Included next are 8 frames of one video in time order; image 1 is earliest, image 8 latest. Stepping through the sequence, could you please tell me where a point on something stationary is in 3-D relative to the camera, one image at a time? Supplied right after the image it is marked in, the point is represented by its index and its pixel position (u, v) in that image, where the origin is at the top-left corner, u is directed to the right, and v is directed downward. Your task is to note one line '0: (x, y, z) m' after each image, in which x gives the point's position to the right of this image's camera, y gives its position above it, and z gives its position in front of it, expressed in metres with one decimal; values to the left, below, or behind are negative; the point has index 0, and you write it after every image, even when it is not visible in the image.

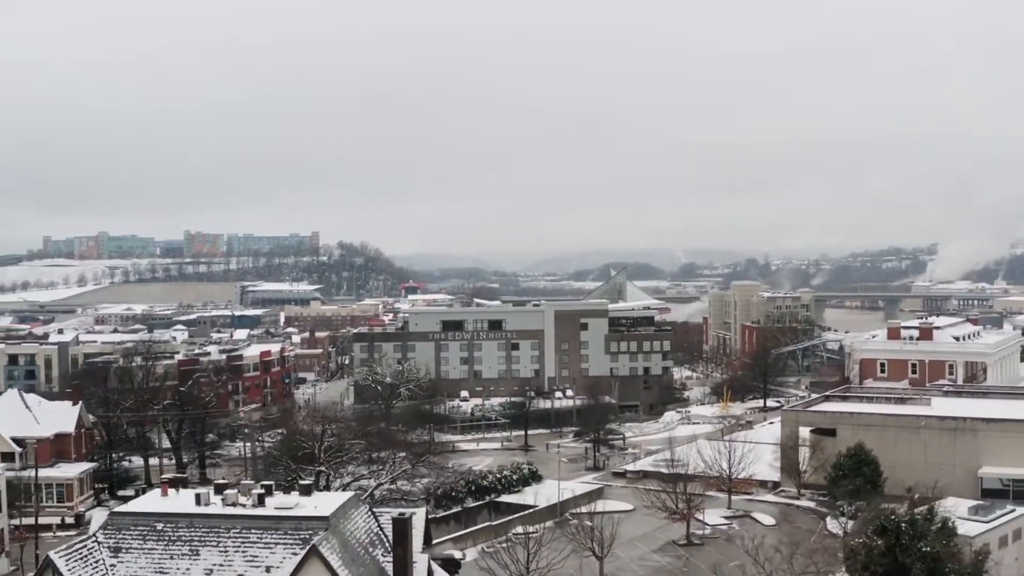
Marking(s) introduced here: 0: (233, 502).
0: (-2.9, -2.2, +10.4) m
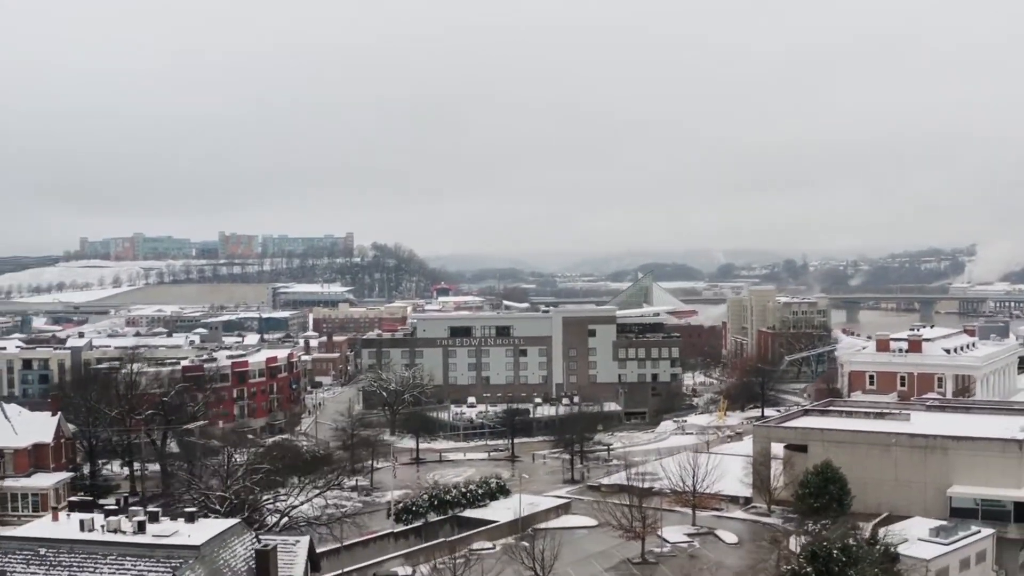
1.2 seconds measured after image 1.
0: (-4.1, -2.5, +10.5) m
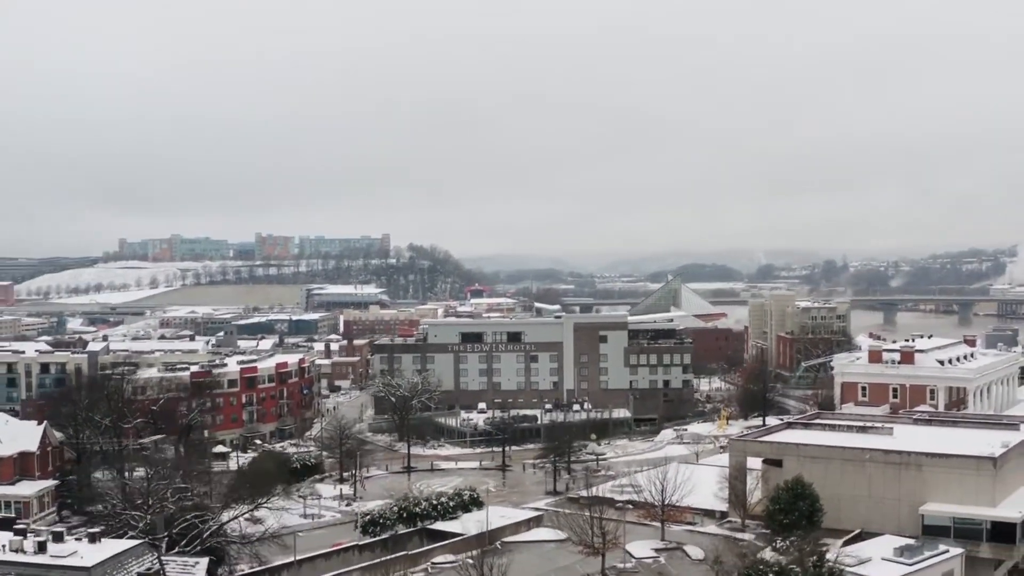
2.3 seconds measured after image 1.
0: (-5.3, -2.8, +10.8) m
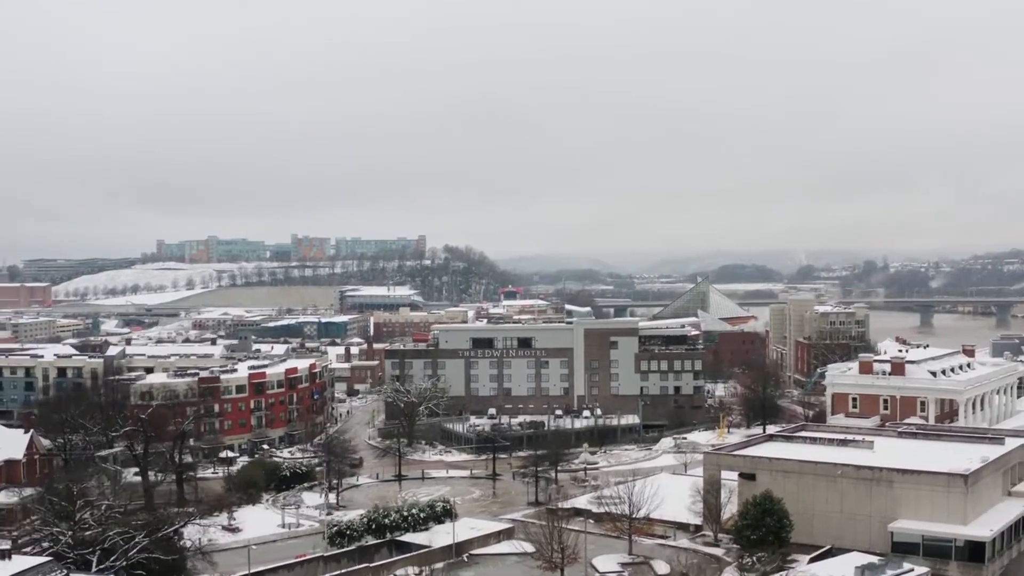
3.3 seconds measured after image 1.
0: (-6.4, -3.1, +11.0) m
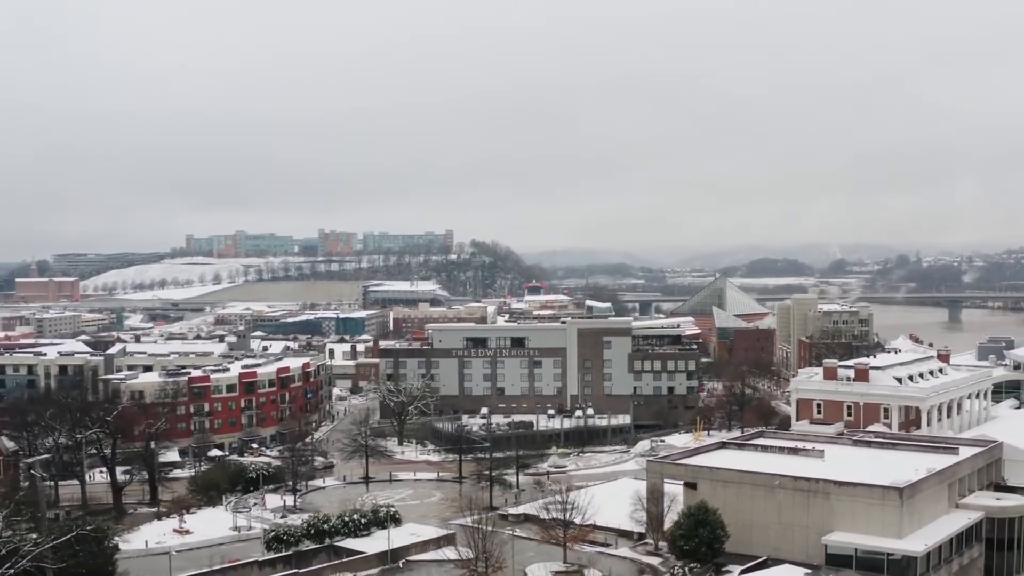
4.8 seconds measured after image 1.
0: (-8.2, -3.3, +11.3) m
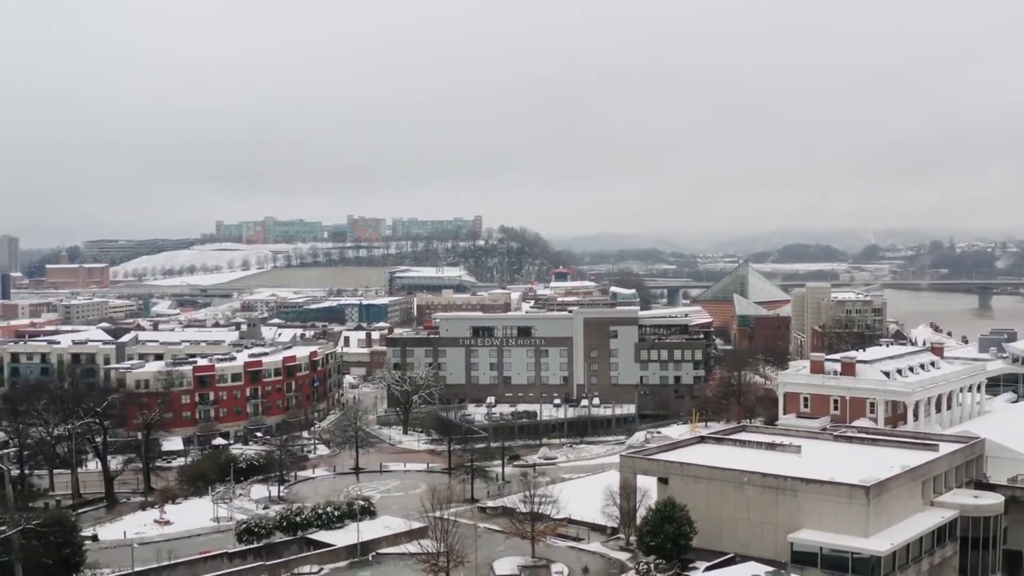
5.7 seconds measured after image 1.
0: (-9.2, -3.4, +11.6) m
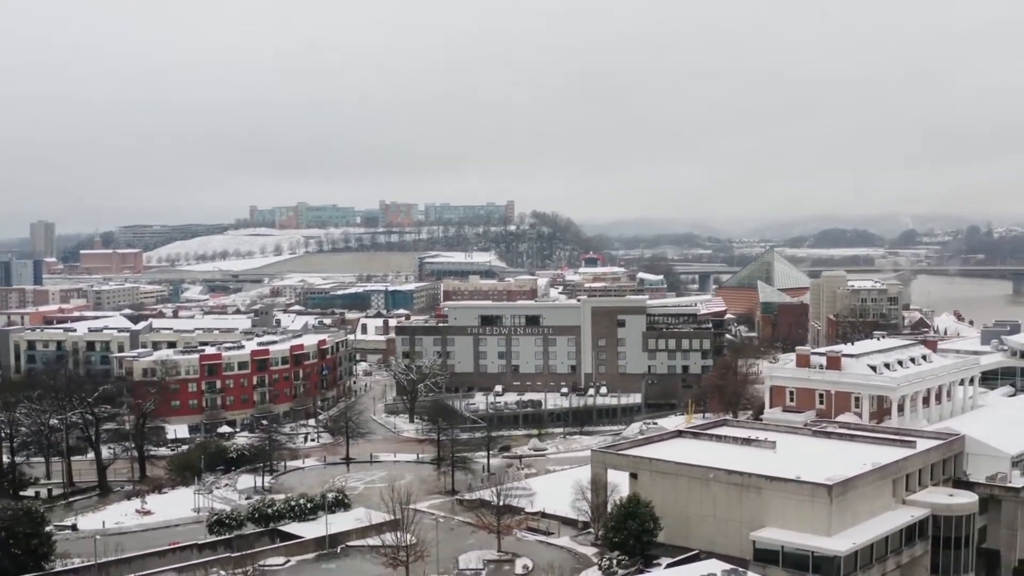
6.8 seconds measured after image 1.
0: (-10.3, -3.4, +12.0) m
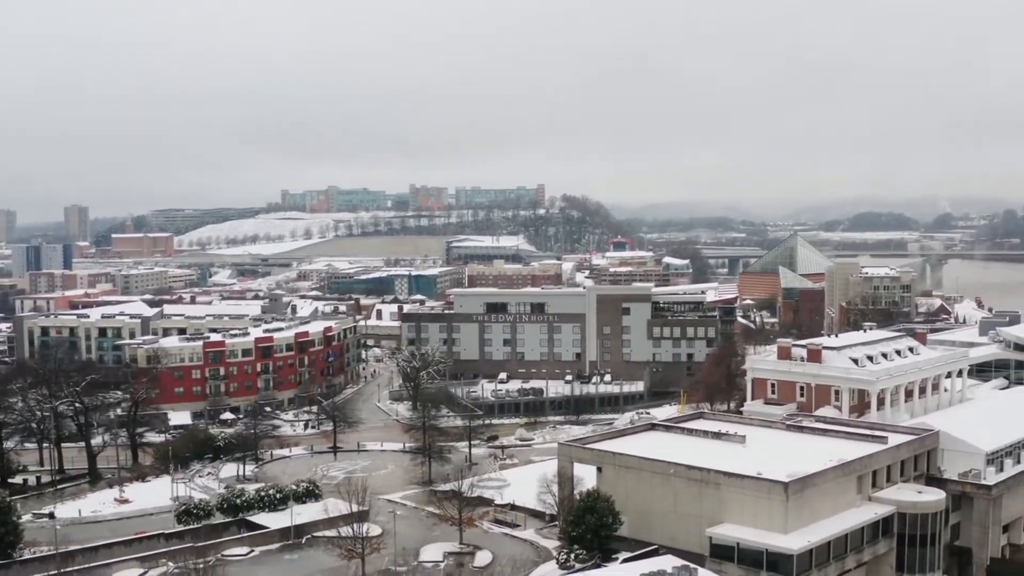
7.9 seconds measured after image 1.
0: (-11.5, -3.5, +12.4) m
